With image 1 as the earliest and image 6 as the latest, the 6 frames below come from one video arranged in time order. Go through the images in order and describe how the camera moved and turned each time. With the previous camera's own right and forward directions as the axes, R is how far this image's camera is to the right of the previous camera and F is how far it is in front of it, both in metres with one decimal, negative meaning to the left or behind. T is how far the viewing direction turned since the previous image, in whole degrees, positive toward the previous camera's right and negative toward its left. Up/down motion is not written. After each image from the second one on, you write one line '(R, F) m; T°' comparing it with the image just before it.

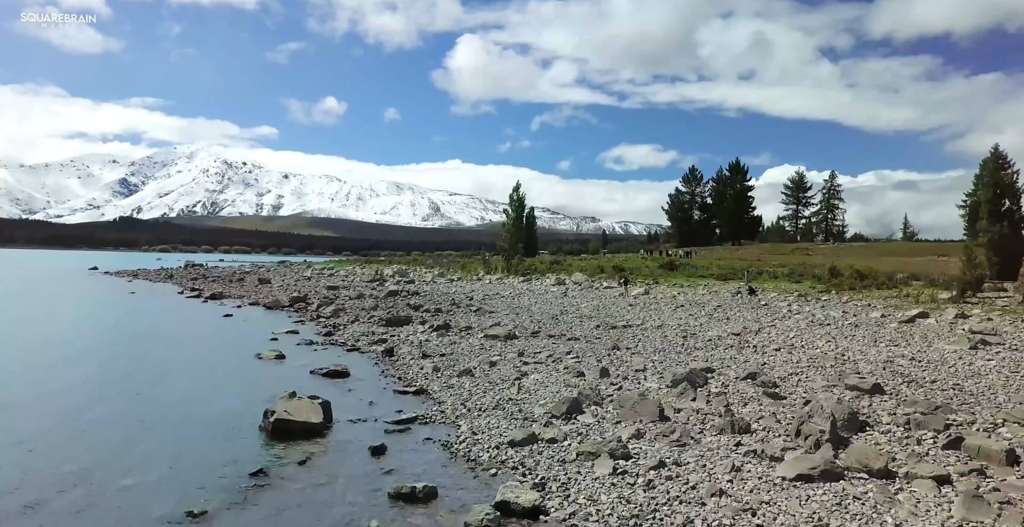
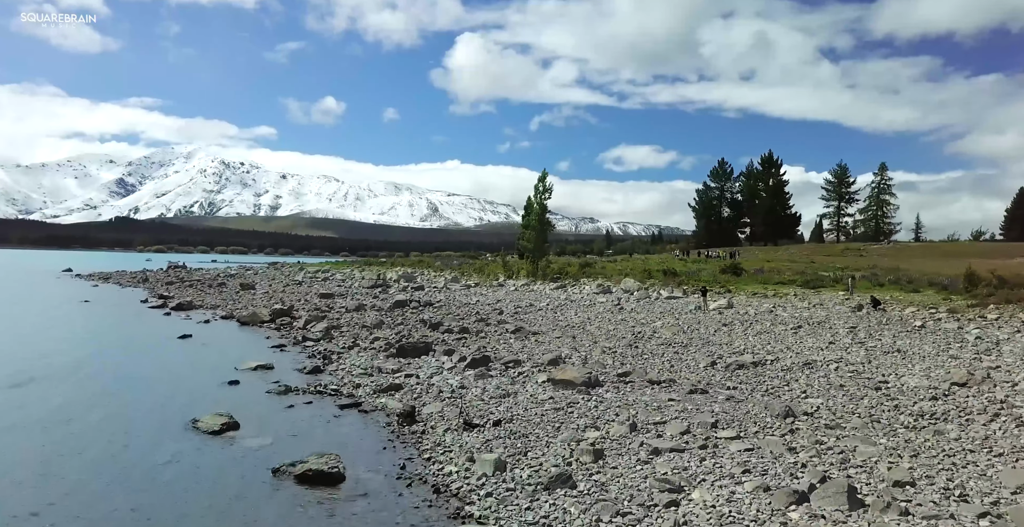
(-2.0, +8.5) m; 0°
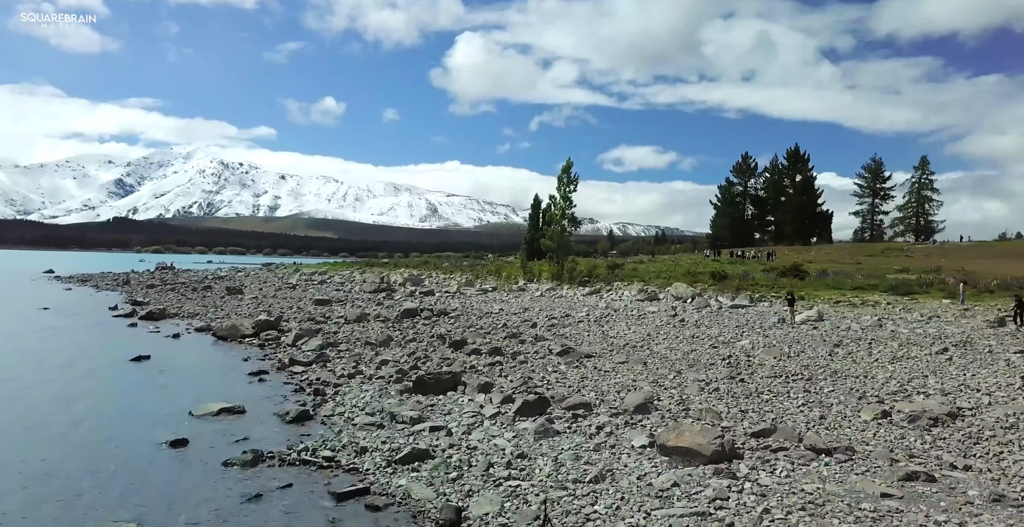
(-1.4, +5.8) m; 0°
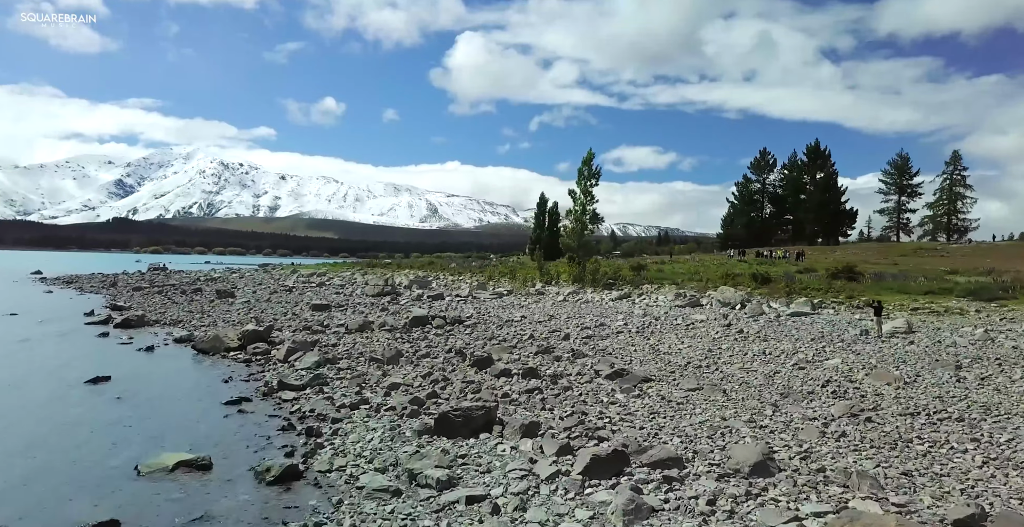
(-0.9, +3.8) m; 0°
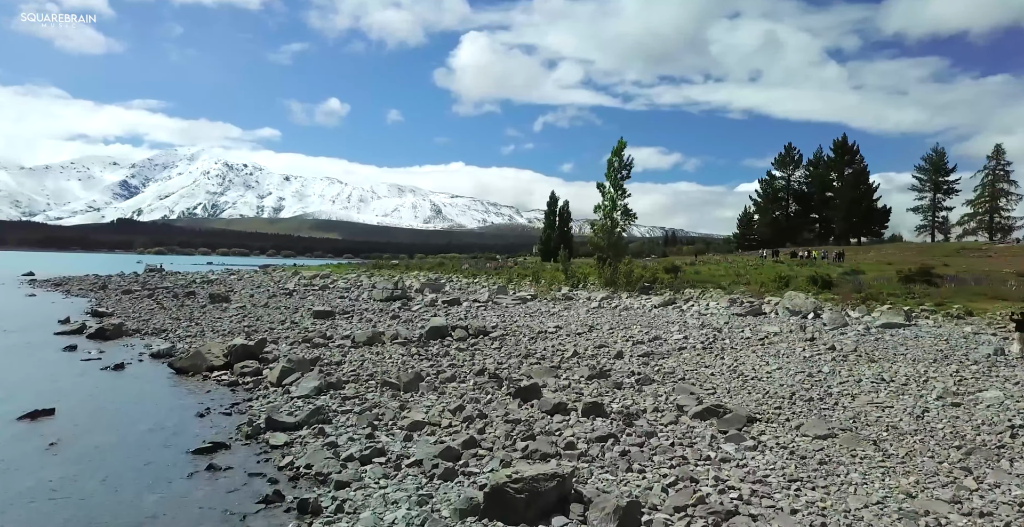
(-1.0, +4.0) m; 0°
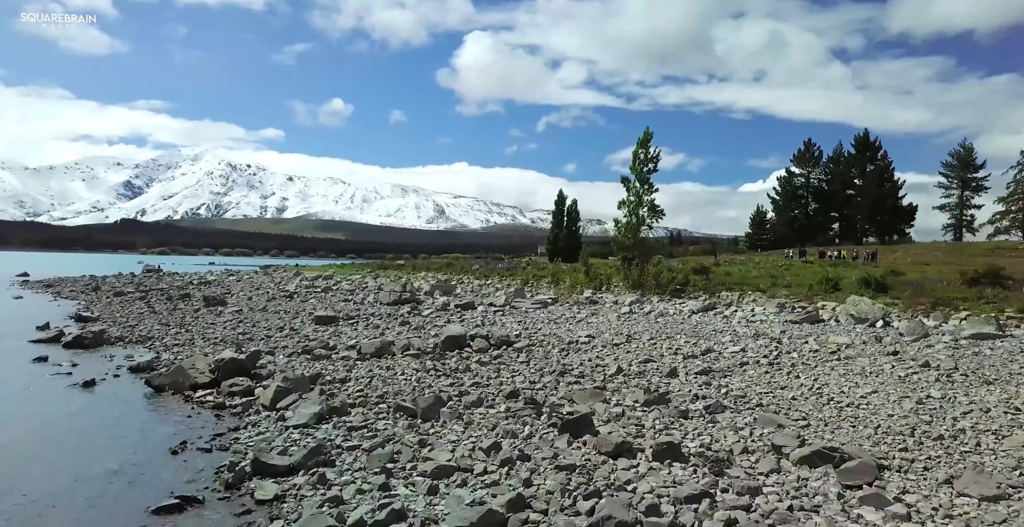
(-0.7, +2.8) m; 0°
